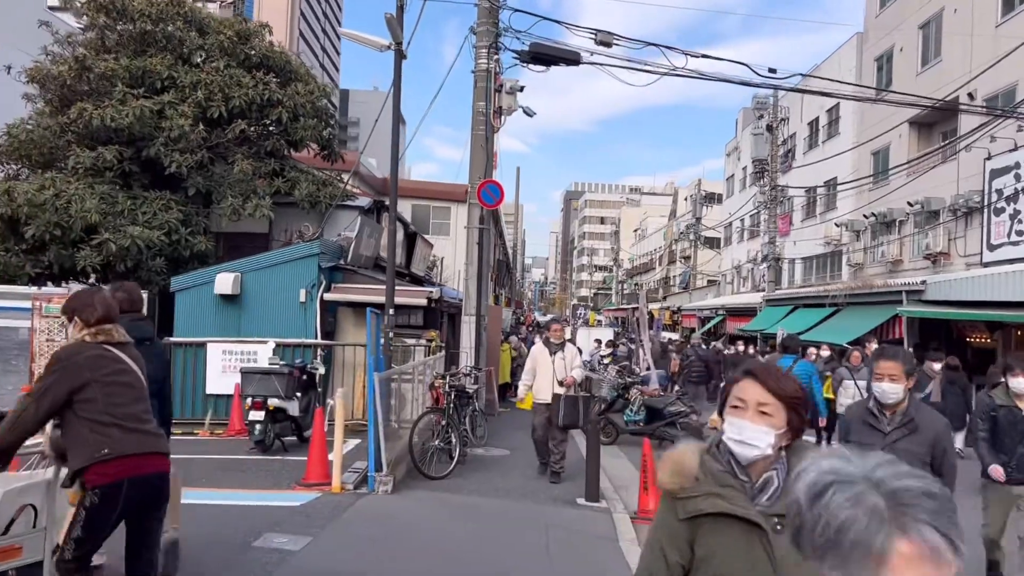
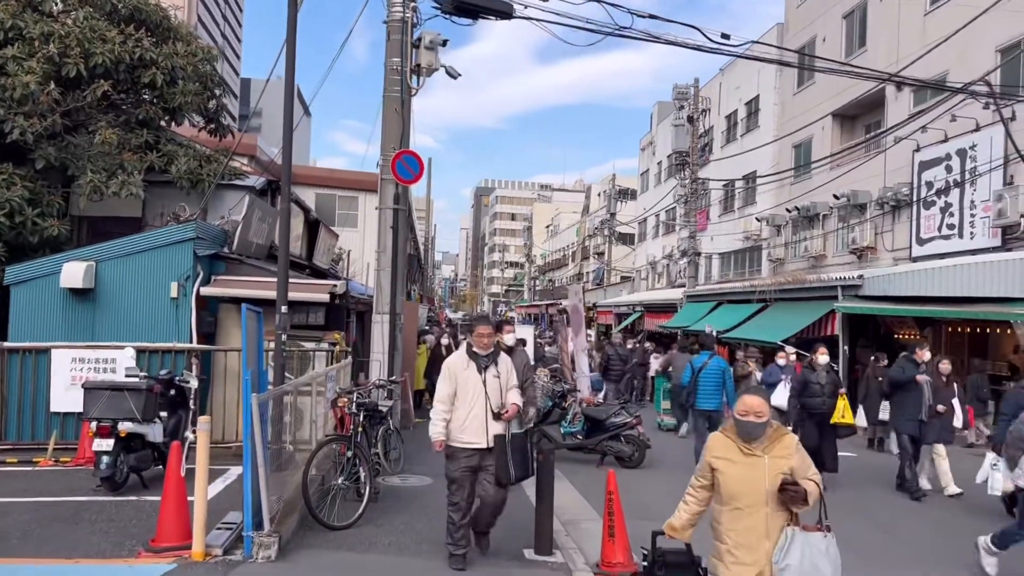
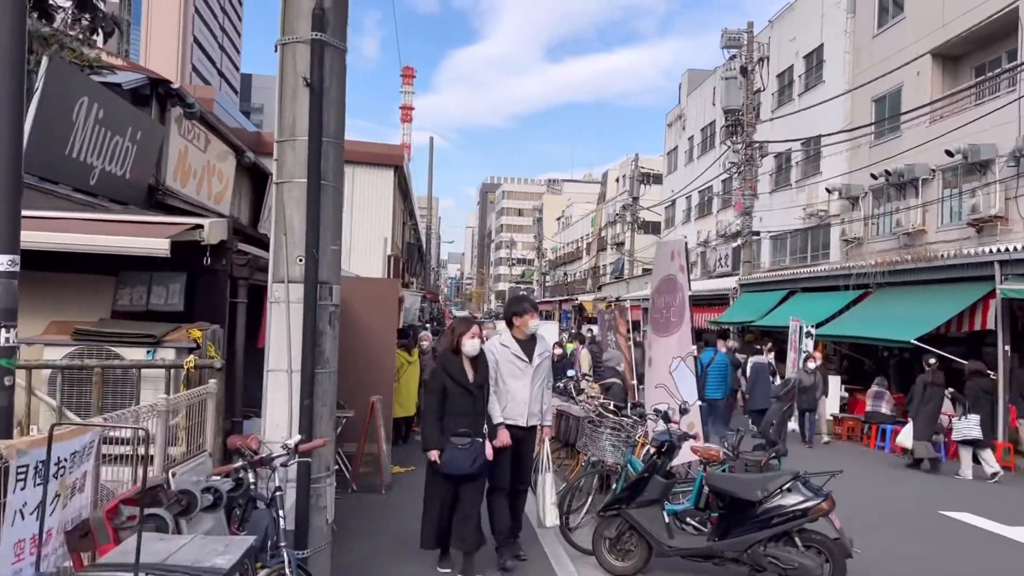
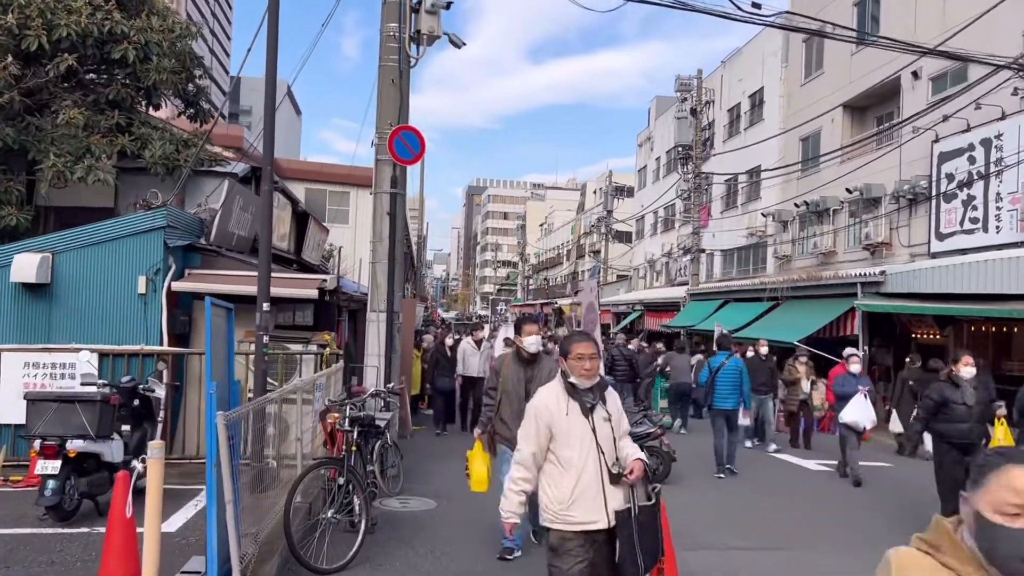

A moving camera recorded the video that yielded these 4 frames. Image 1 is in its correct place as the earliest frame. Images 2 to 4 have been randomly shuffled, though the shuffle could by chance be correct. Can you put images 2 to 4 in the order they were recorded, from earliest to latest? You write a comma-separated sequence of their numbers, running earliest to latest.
2, 4, 3
